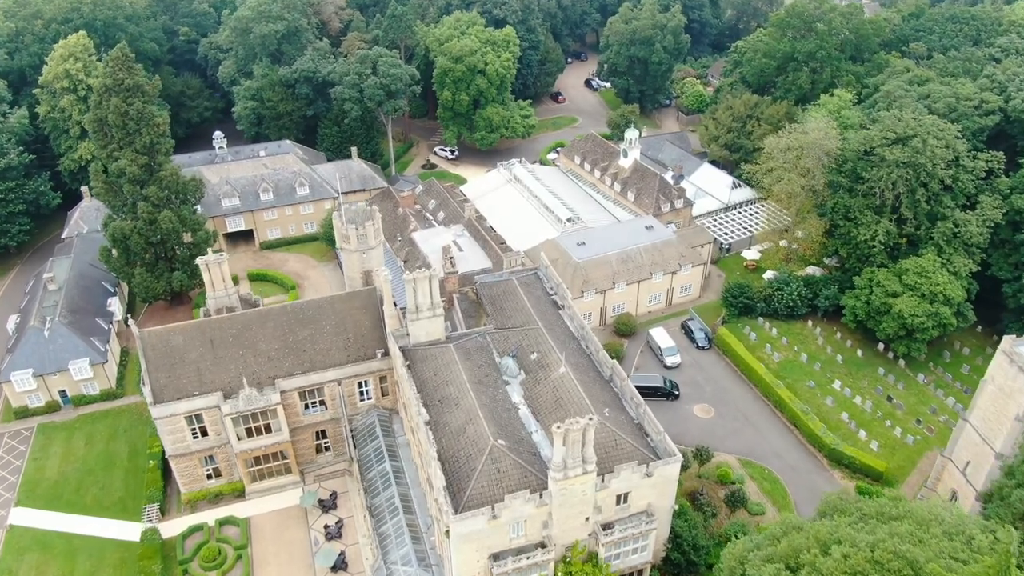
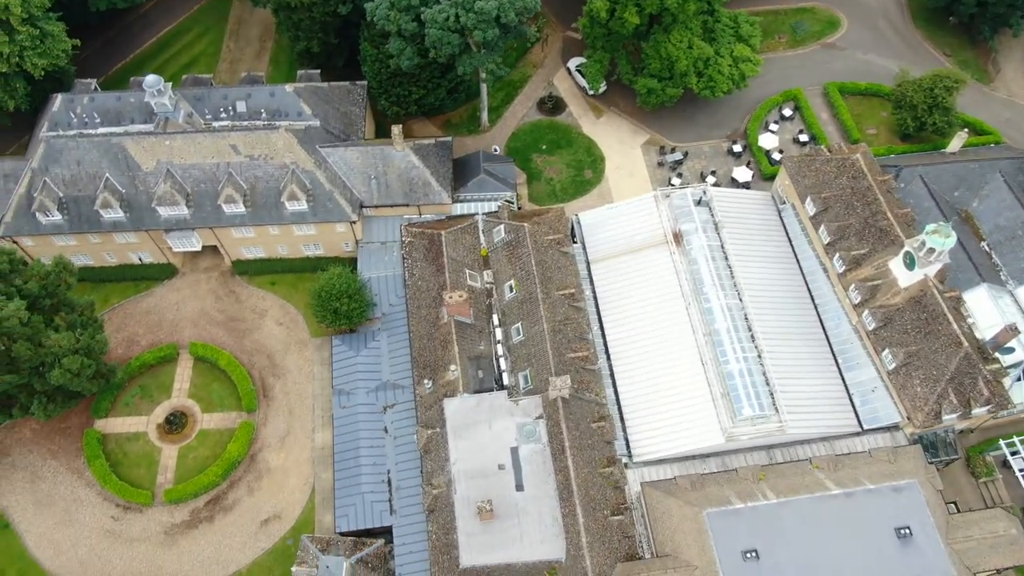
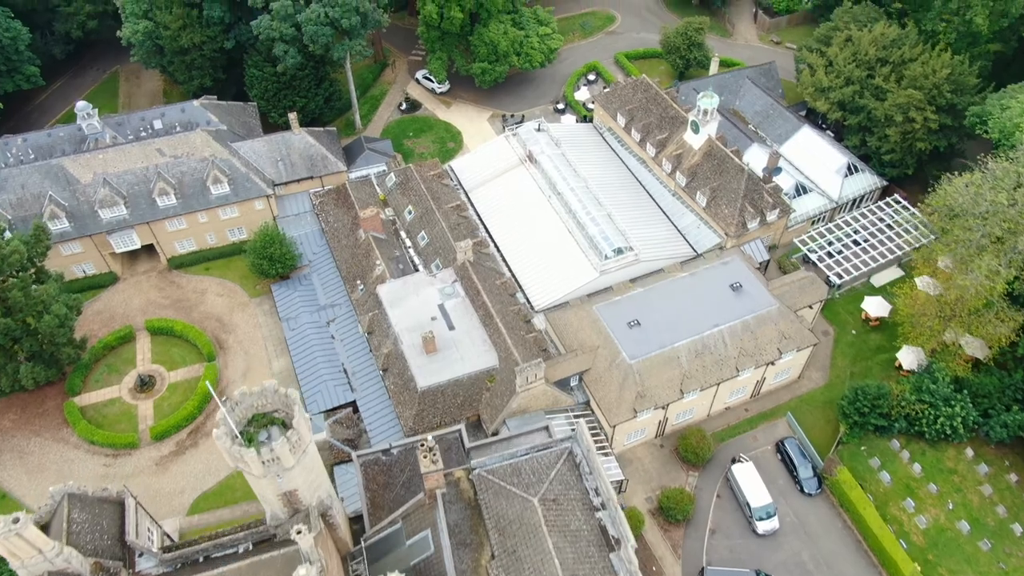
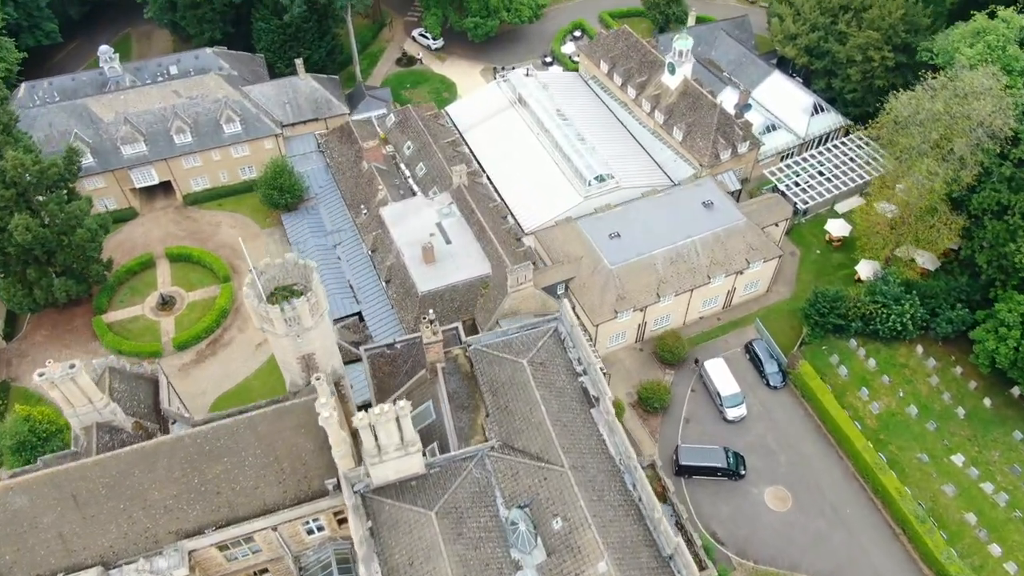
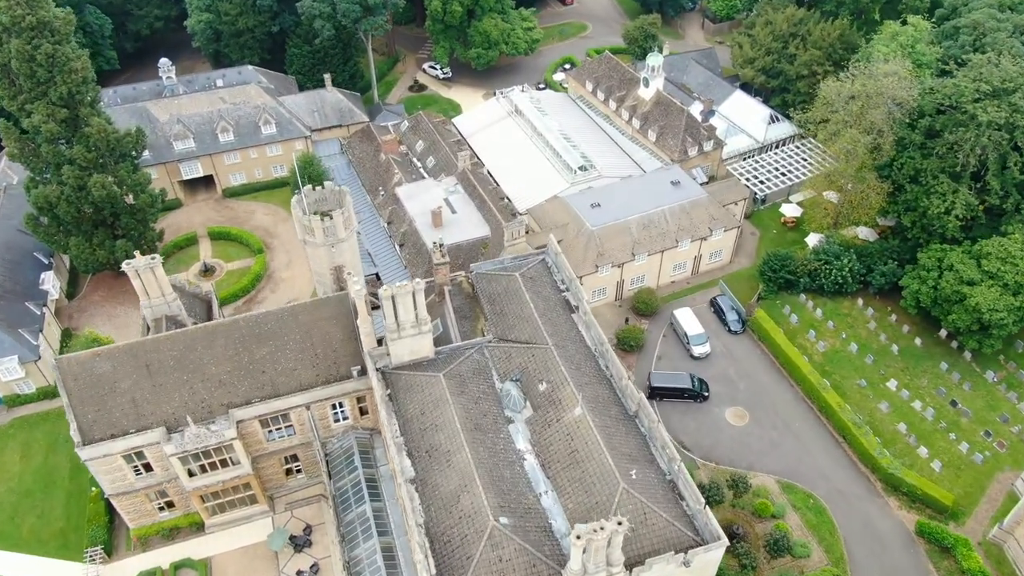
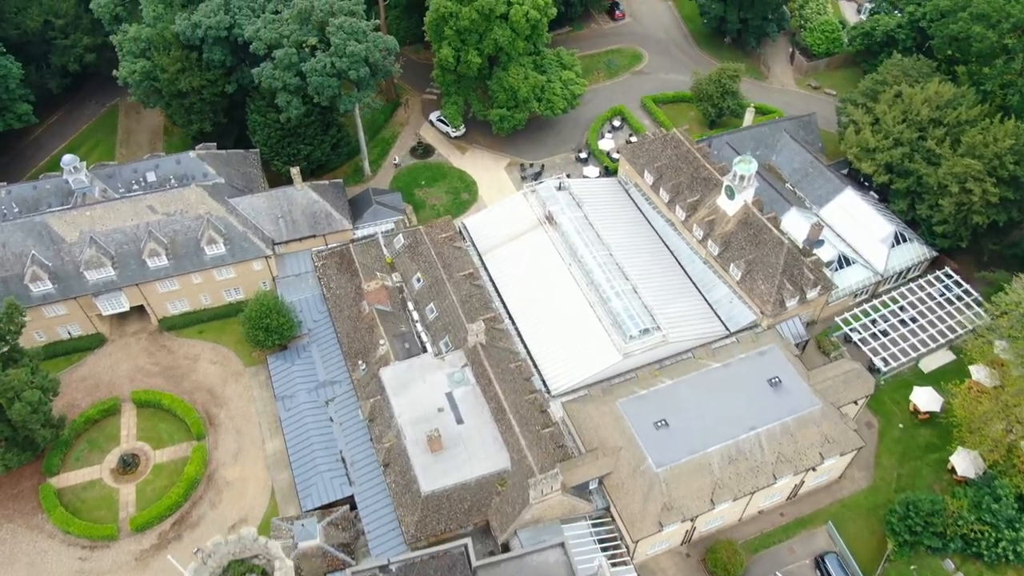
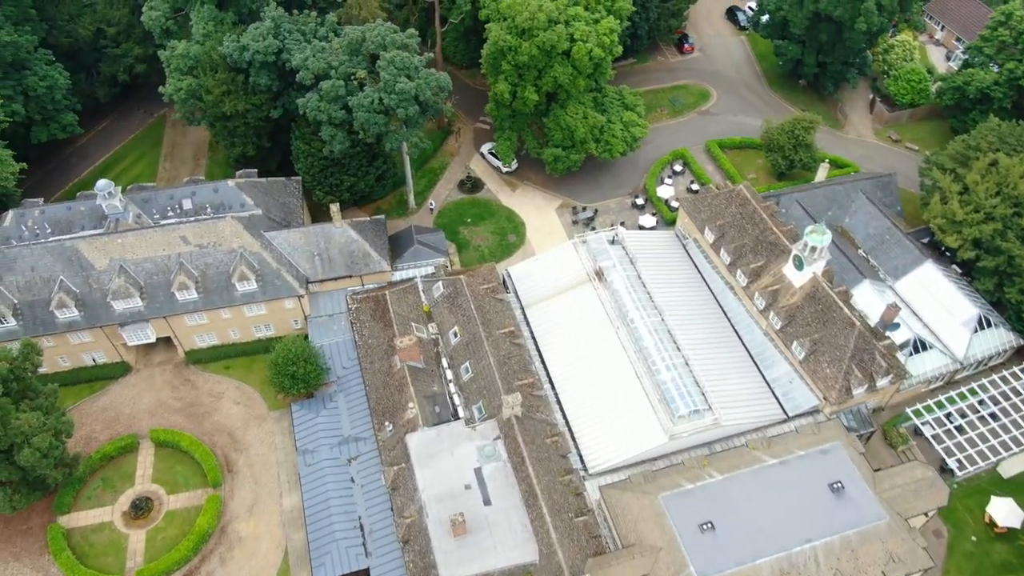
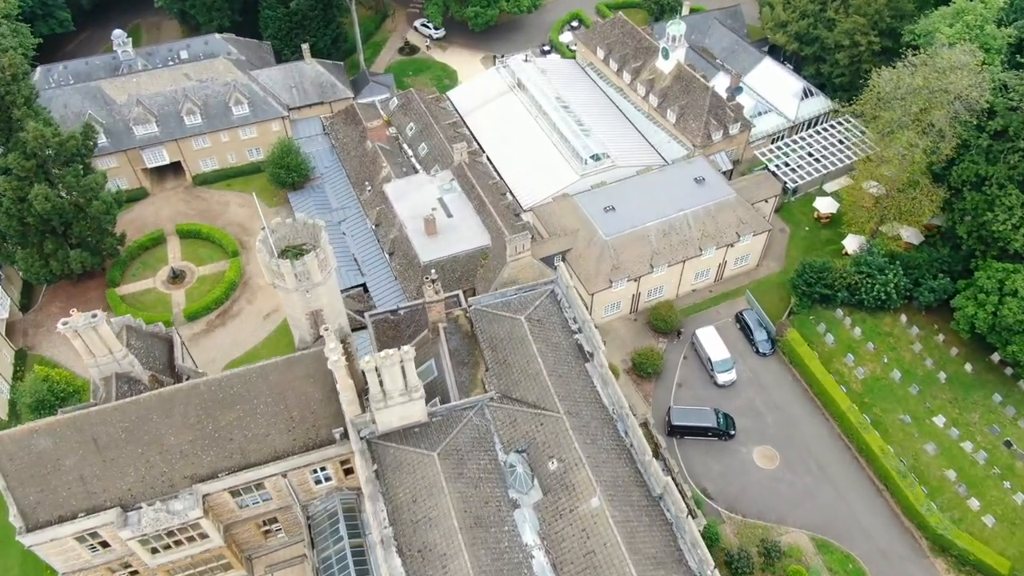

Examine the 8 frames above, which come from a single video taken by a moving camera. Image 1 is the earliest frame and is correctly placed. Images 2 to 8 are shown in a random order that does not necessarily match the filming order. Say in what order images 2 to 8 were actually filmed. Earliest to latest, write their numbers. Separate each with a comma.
5, 8, 4, 3, 6, 7, 2
